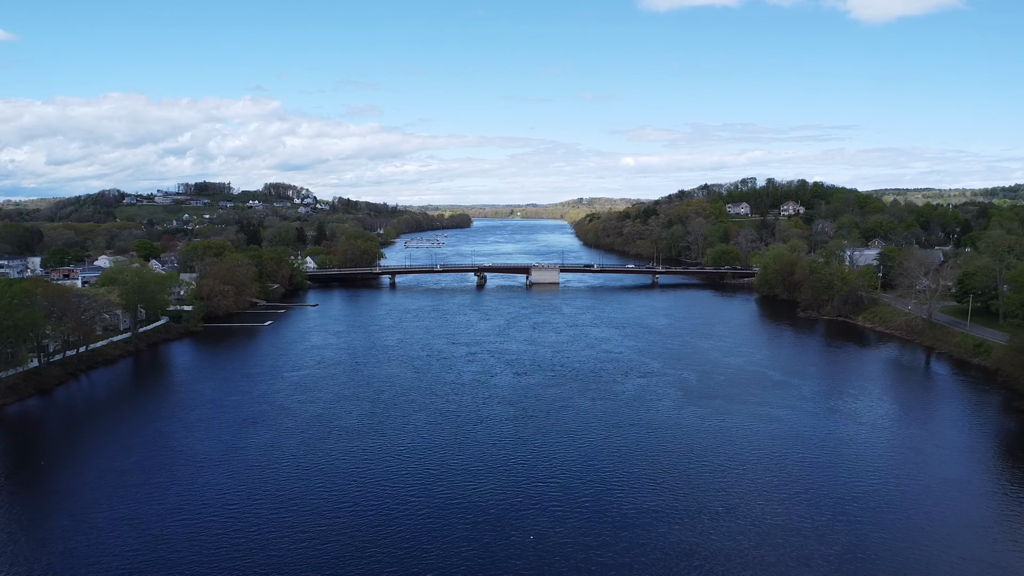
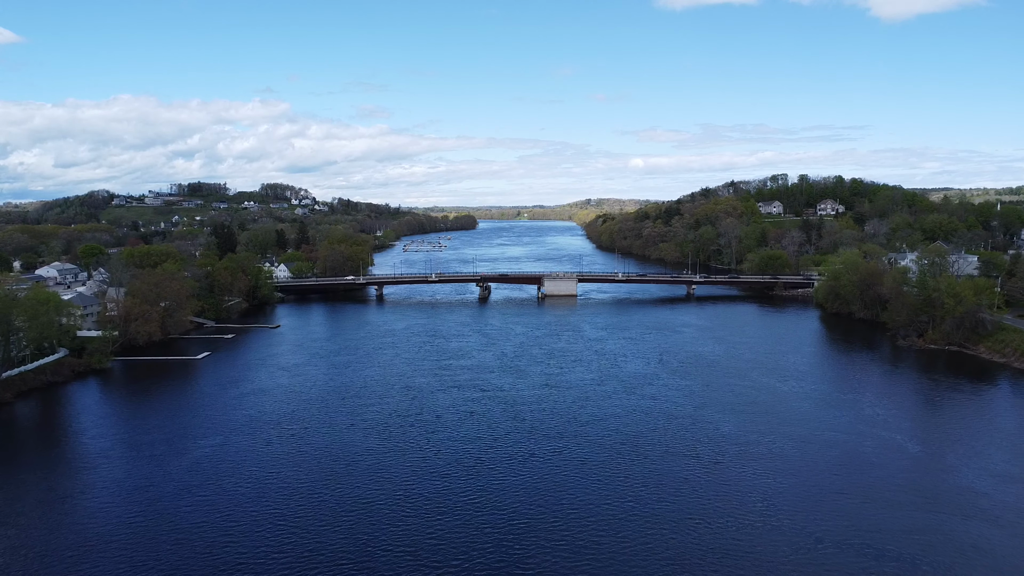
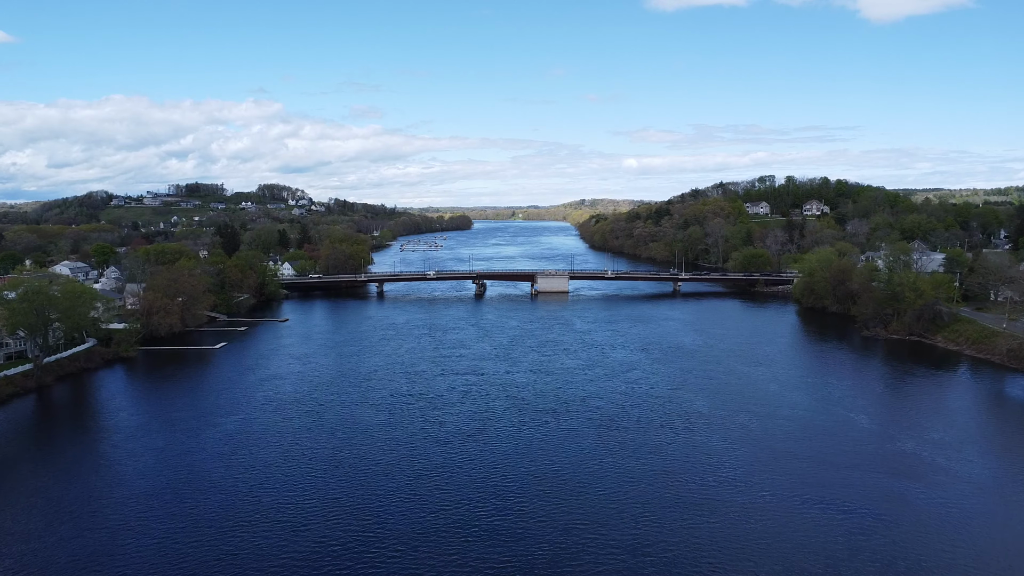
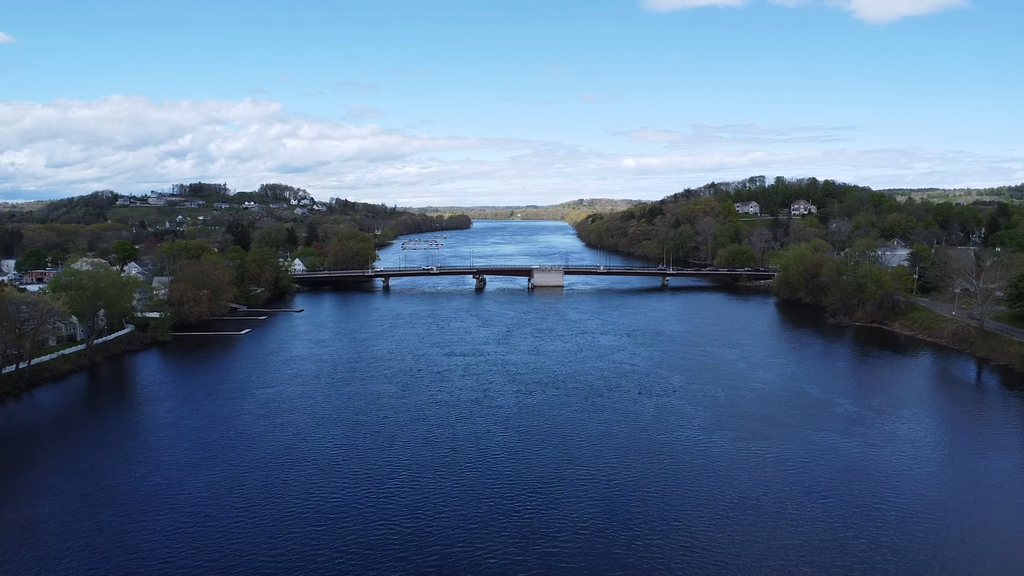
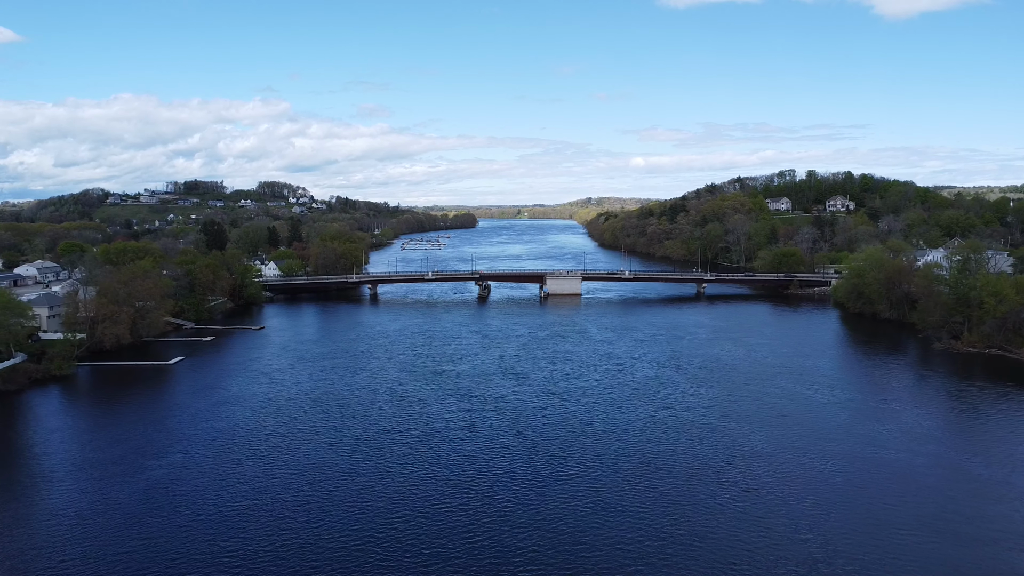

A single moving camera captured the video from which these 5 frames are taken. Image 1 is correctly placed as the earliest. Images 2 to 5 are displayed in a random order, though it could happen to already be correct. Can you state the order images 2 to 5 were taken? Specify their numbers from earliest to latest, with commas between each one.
4, 3, 2, 5
